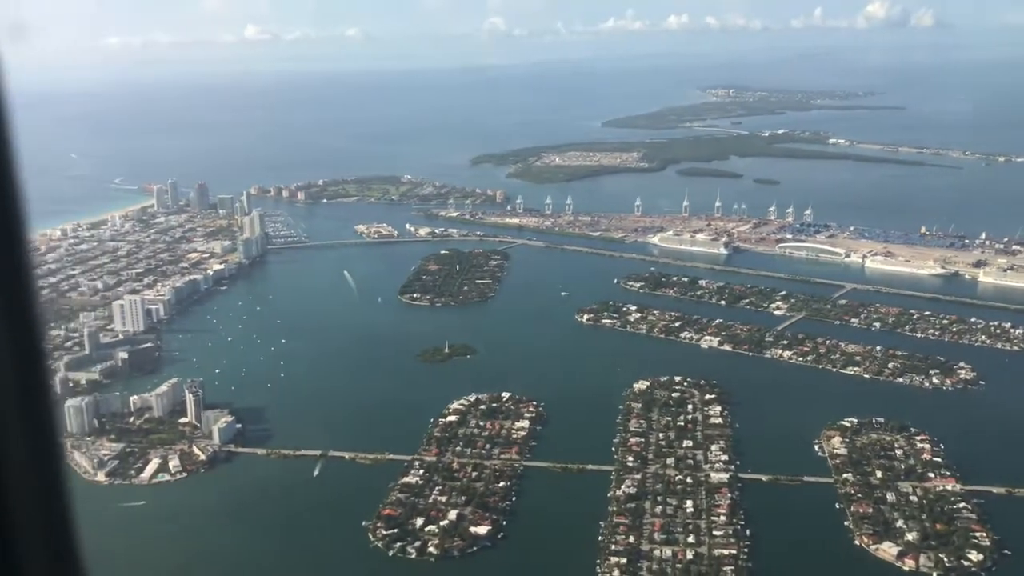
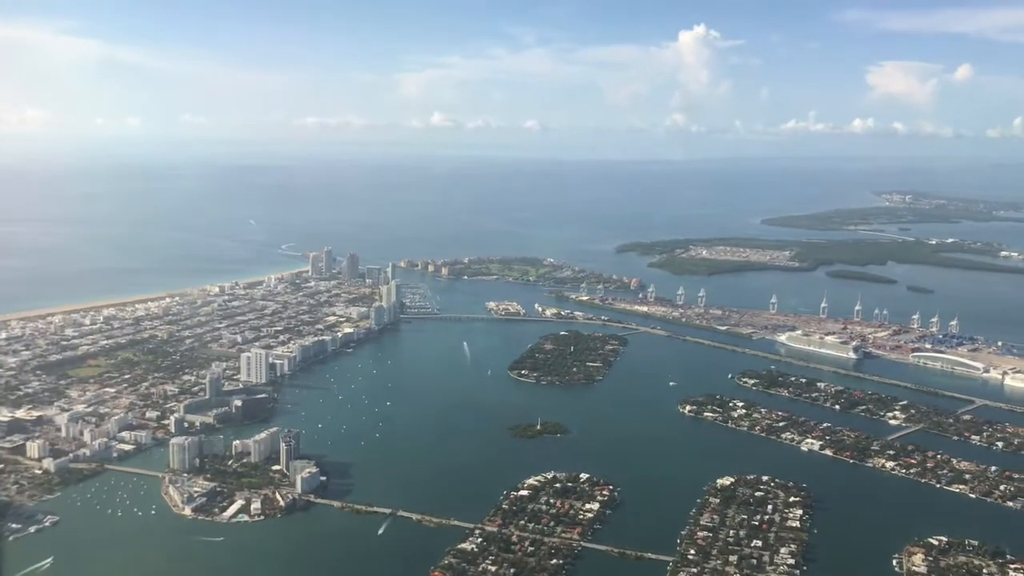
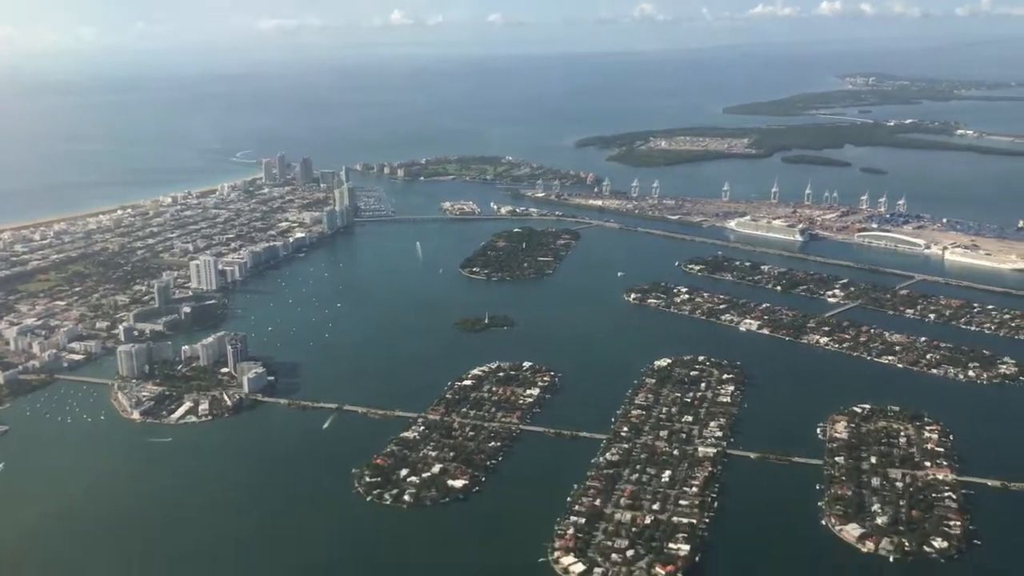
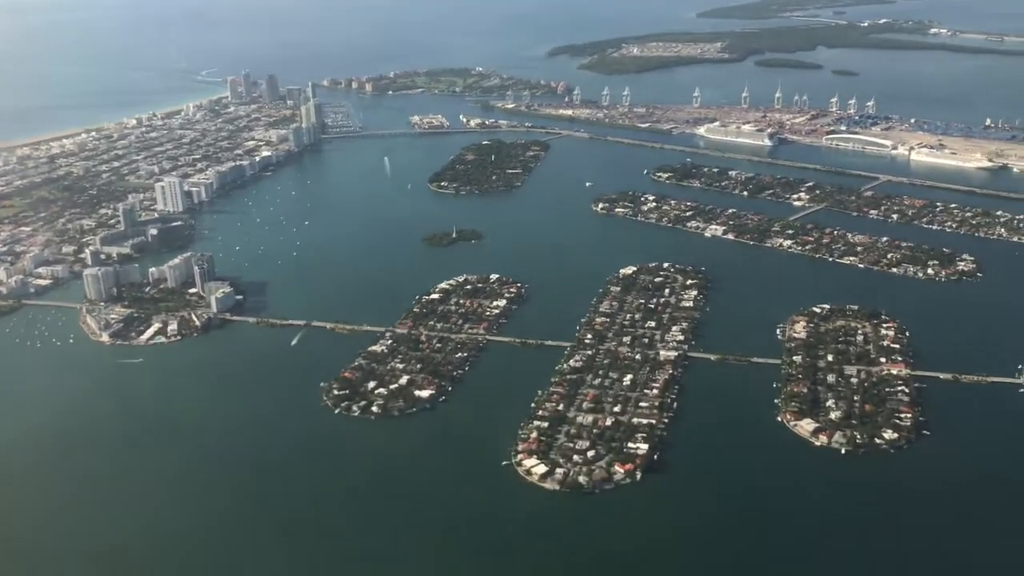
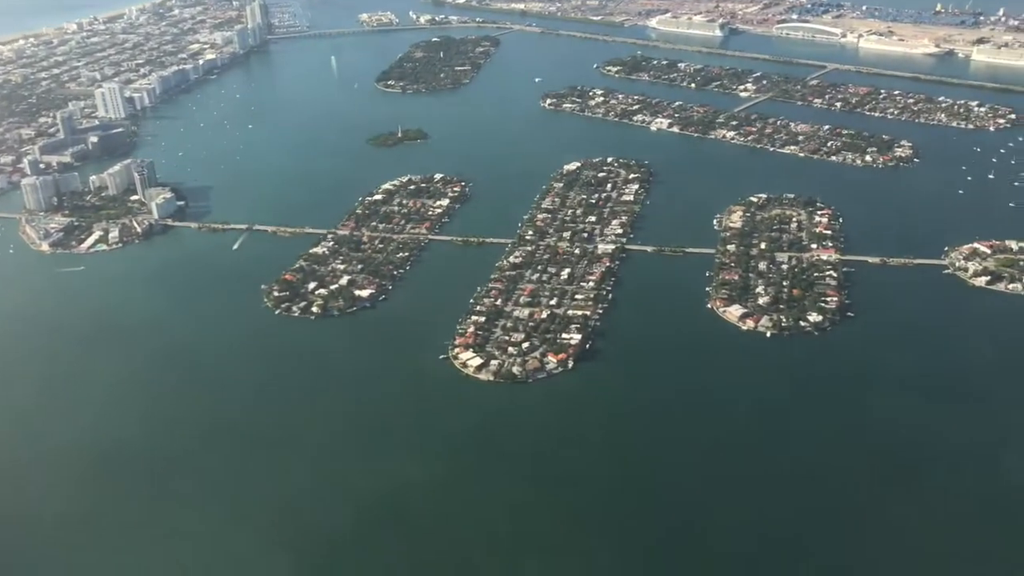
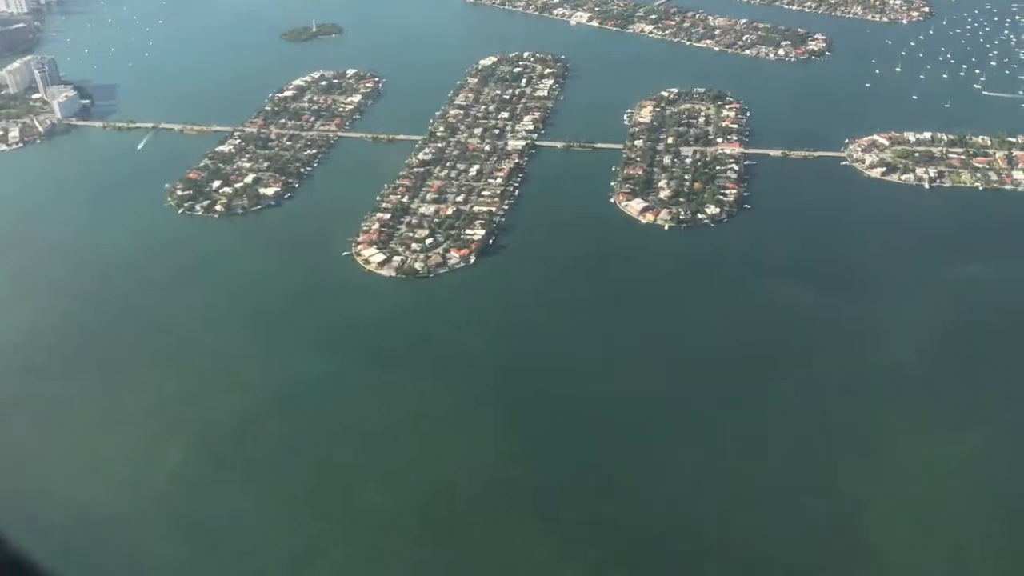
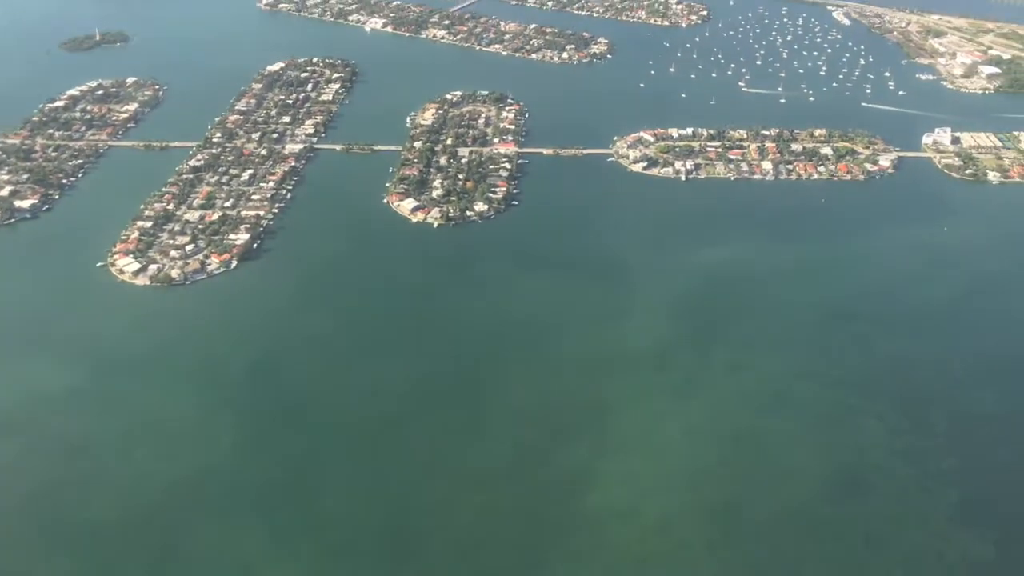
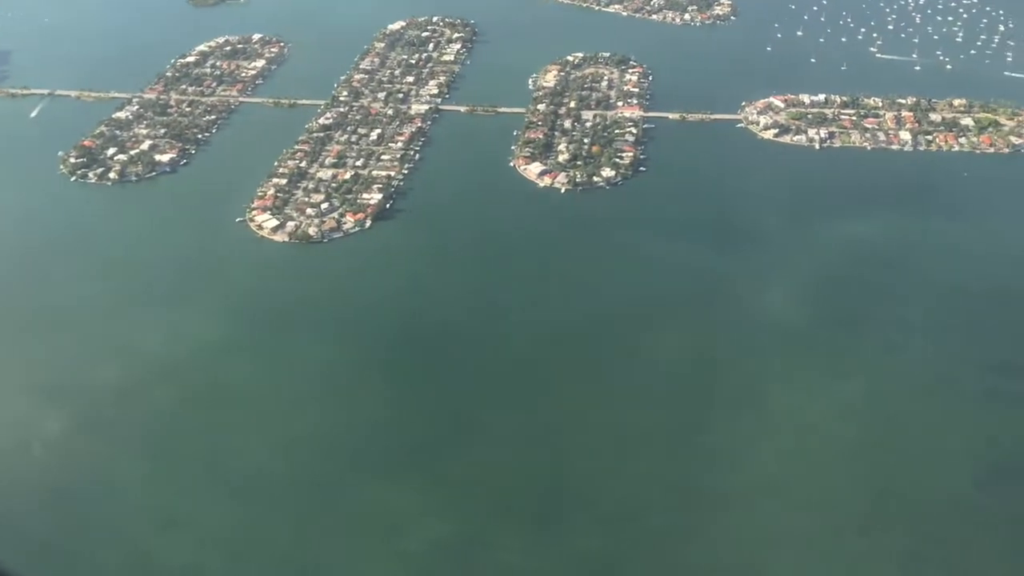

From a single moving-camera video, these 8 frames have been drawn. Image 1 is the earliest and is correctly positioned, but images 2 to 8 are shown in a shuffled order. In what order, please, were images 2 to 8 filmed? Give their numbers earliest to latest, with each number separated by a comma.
2, 3, 4, 5, 6, 8, 7
